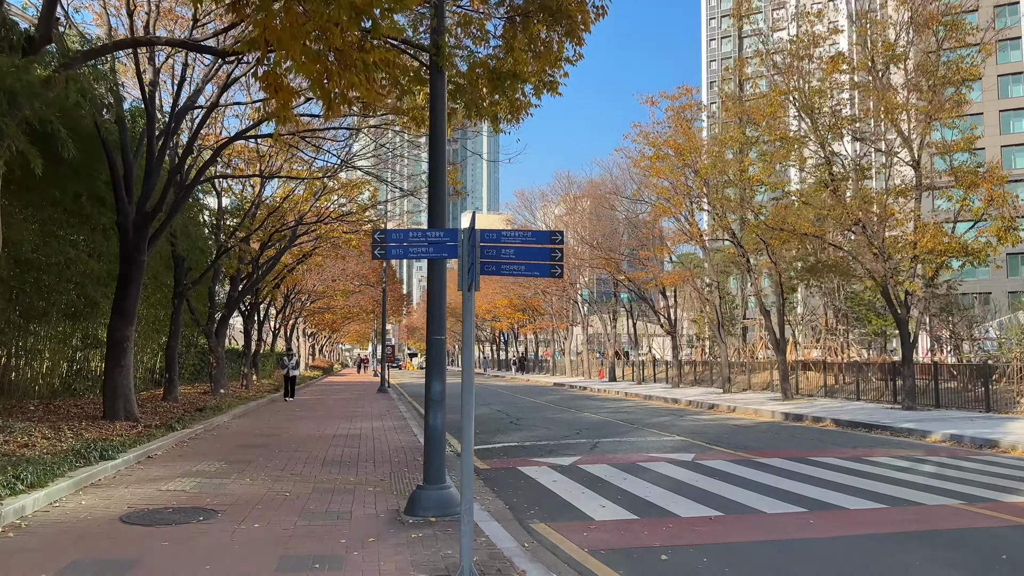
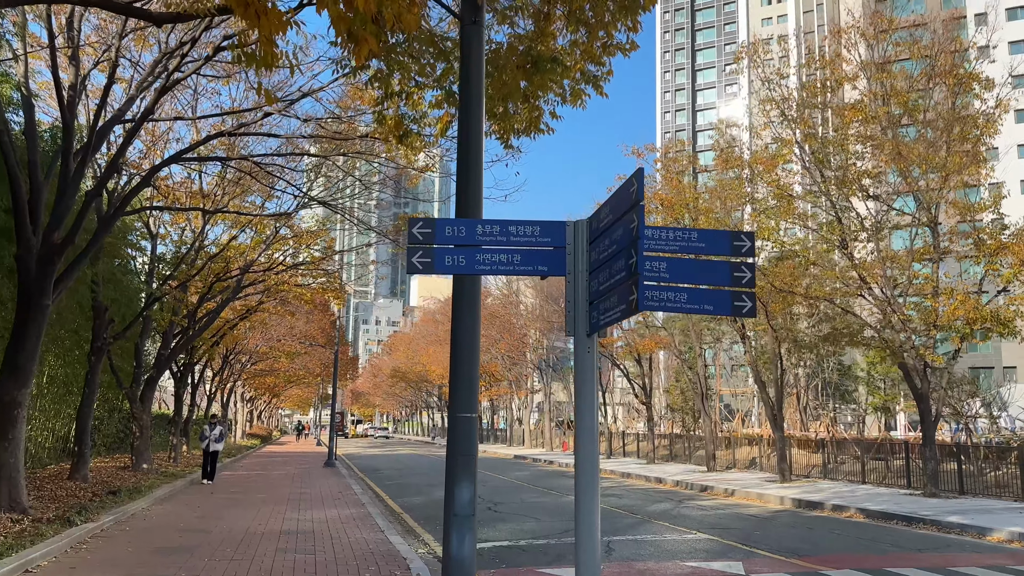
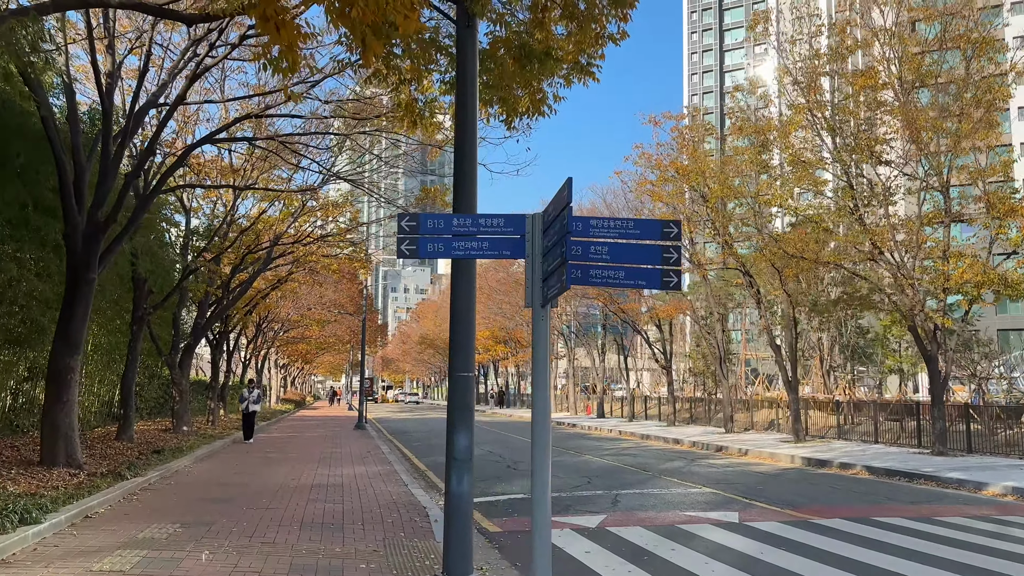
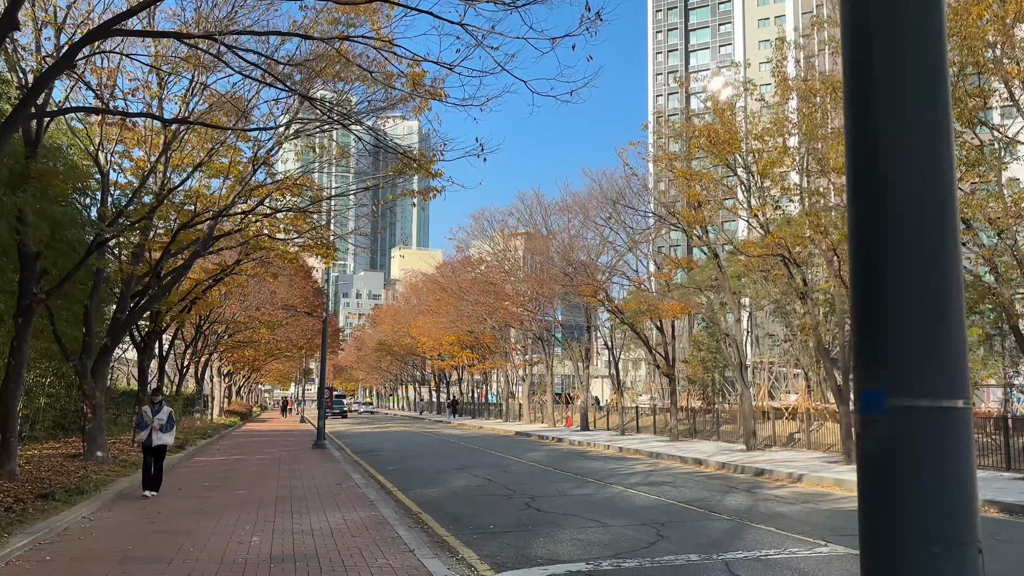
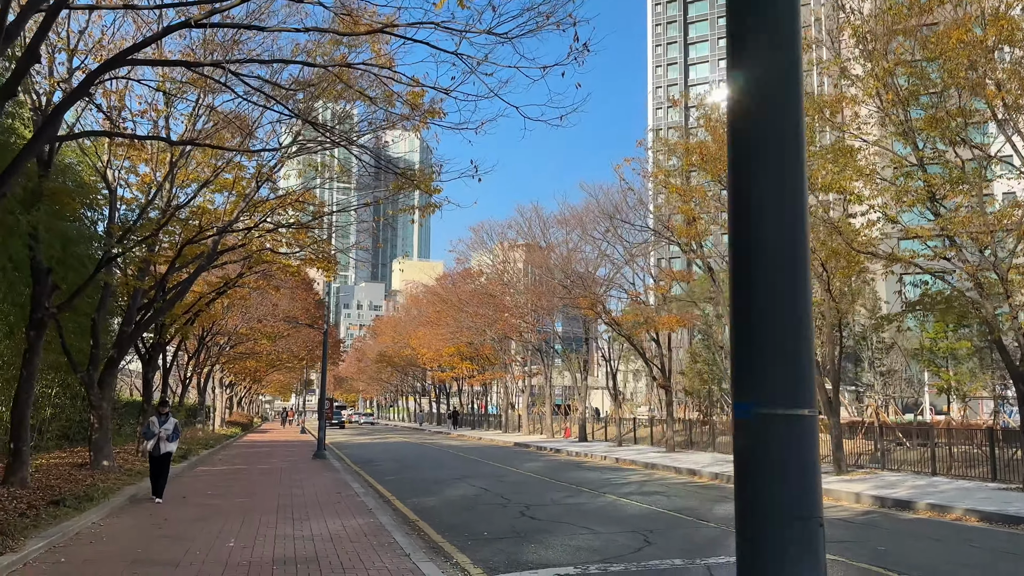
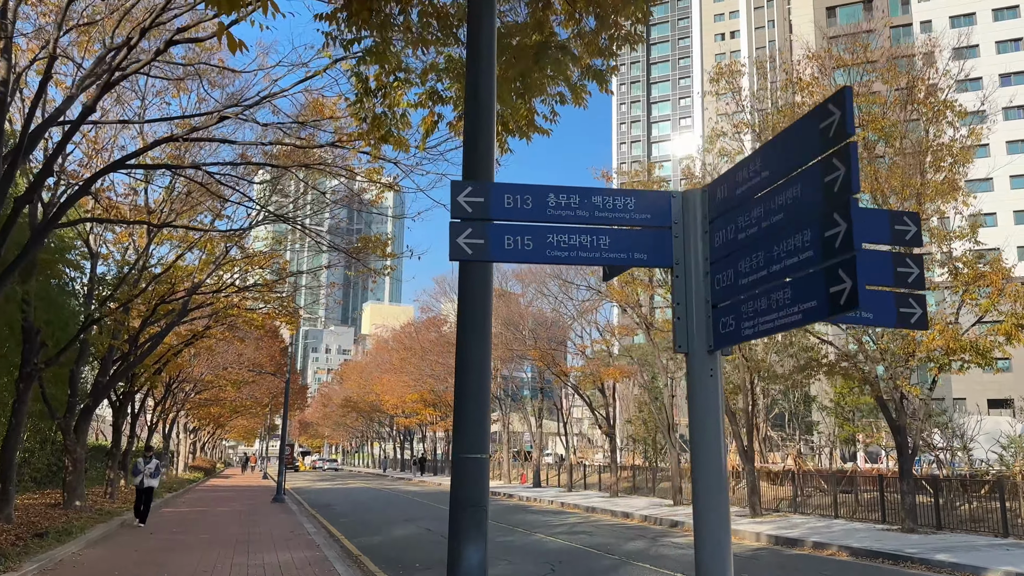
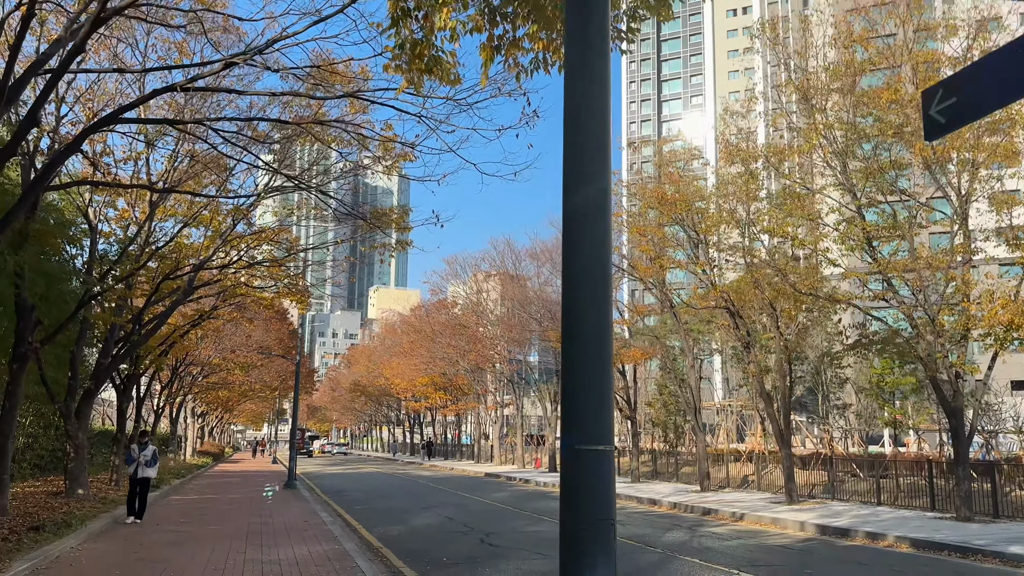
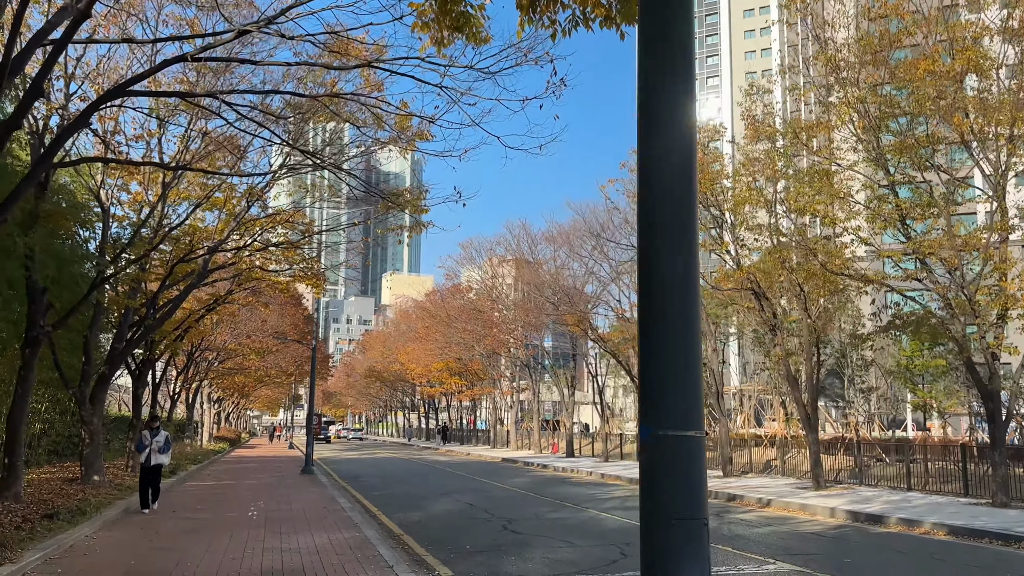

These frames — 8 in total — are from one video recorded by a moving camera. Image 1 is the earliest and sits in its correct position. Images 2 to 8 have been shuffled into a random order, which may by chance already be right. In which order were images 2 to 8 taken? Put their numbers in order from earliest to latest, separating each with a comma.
3, 2, 6, 7, 8, 5, 4
